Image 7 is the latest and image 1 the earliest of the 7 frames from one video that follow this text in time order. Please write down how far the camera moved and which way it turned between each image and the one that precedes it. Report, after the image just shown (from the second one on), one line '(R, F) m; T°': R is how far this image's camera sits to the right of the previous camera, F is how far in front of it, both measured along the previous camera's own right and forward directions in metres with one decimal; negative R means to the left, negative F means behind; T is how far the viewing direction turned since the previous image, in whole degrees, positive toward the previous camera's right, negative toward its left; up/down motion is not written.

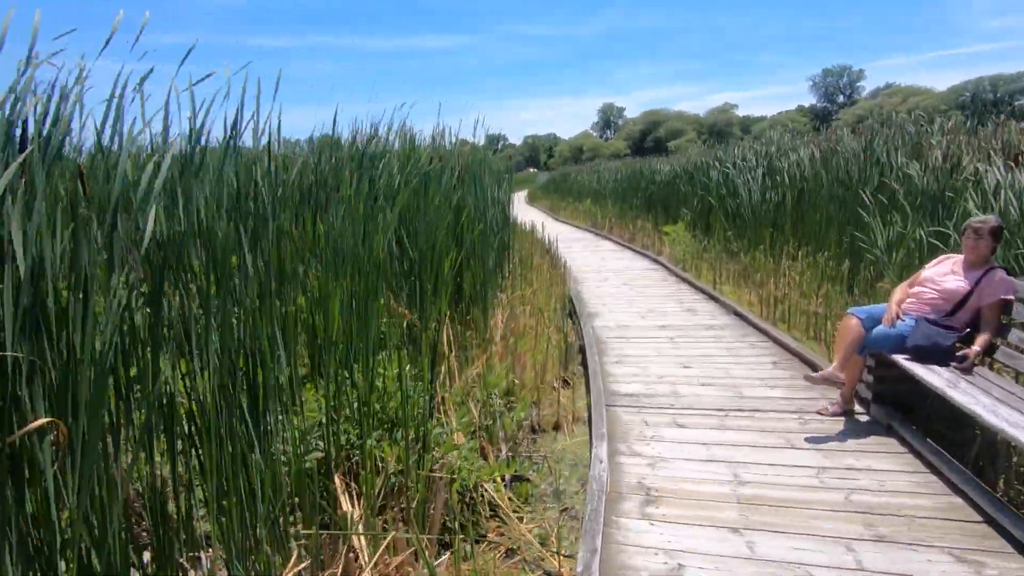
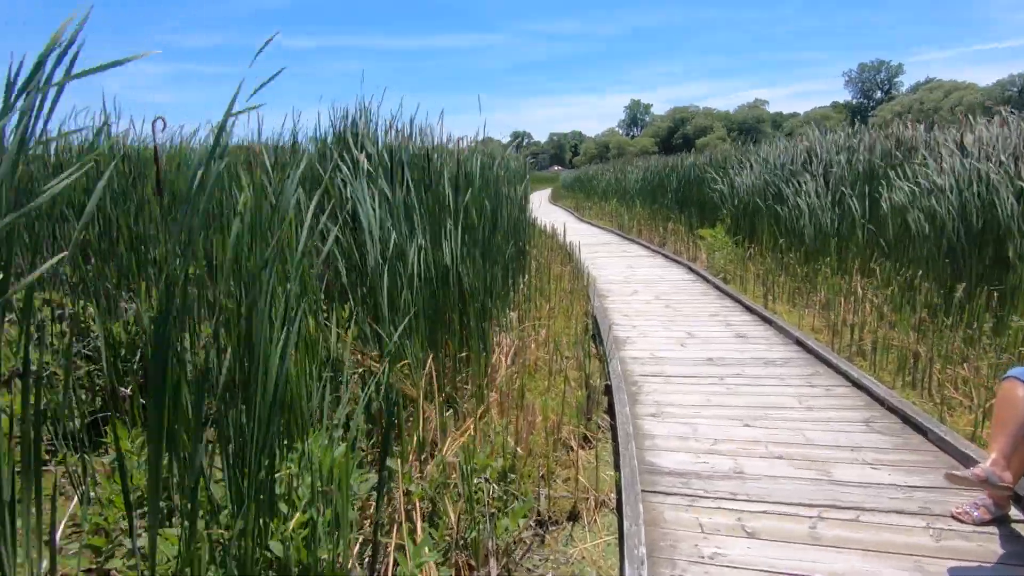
(+0.1, +0.9) m; -2°
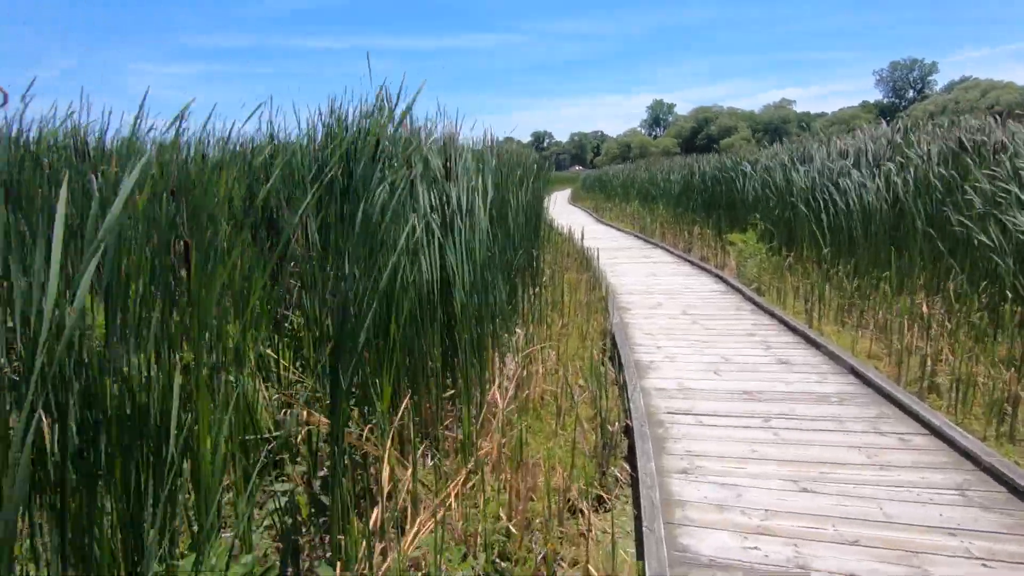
(+0.1, +0.6) m; -2°
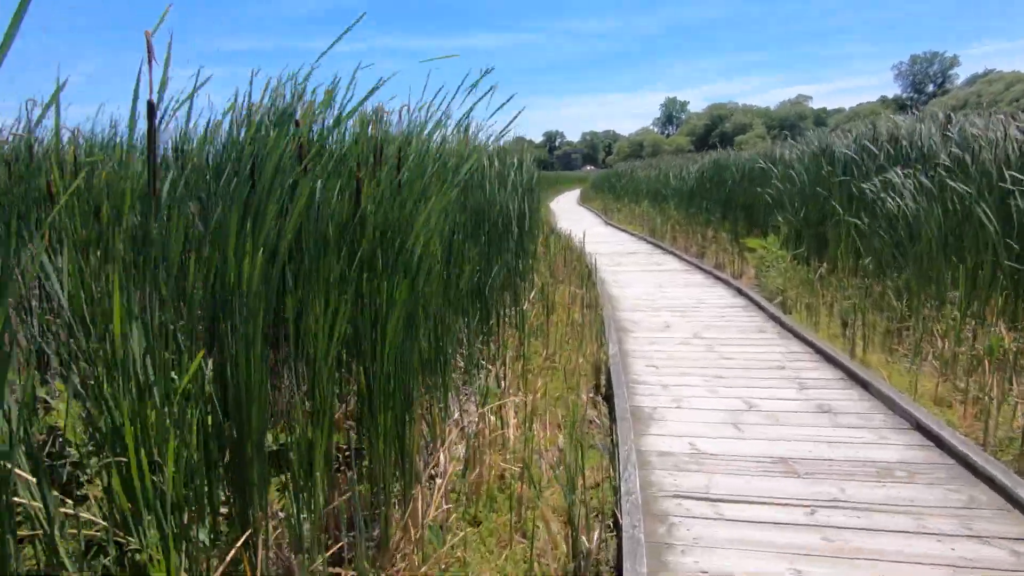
(+0.3, +0.8) m; -1°
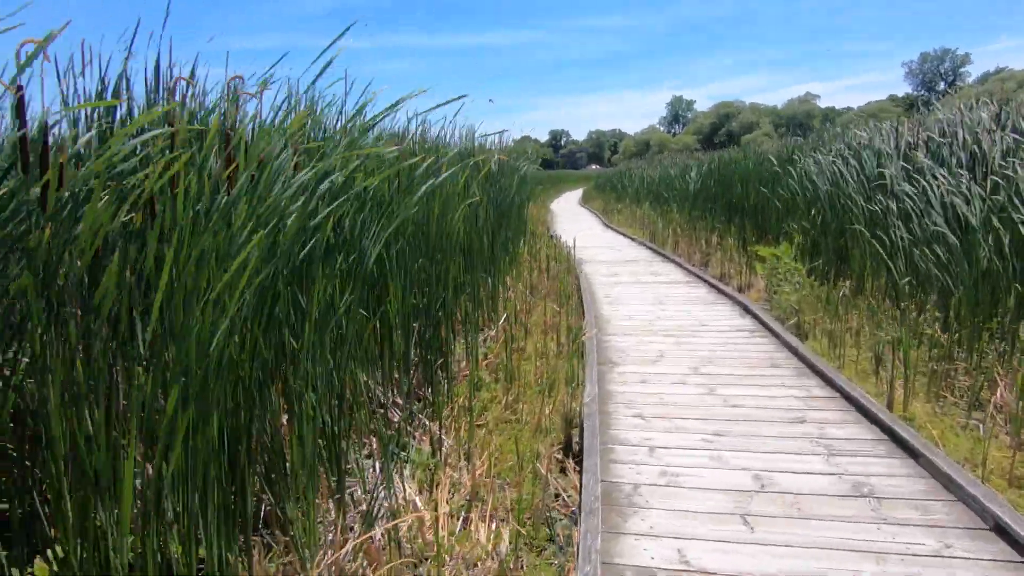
(+0.3, +0.7) m; -1°
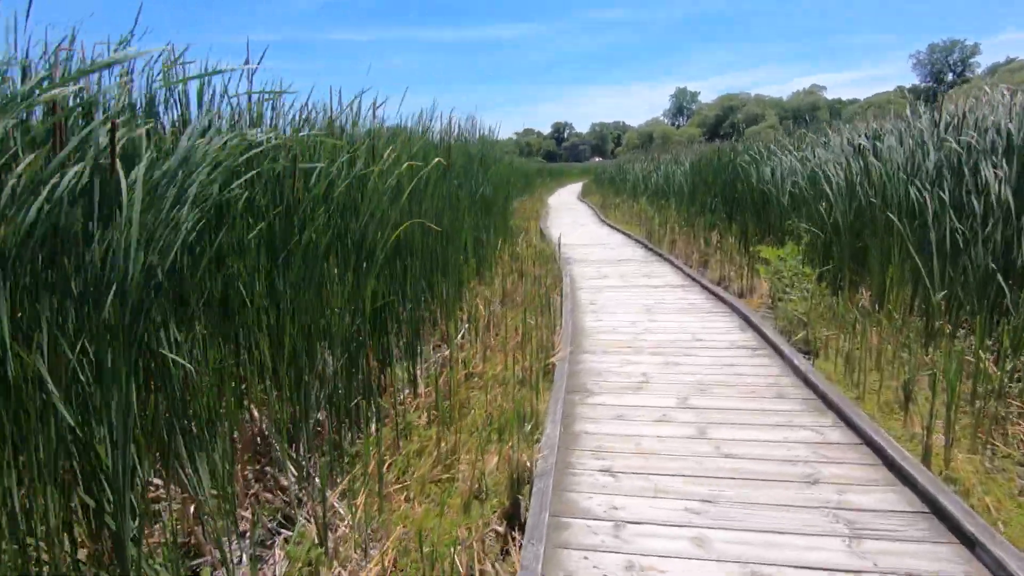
(+0.3, +0.6) m; 0°
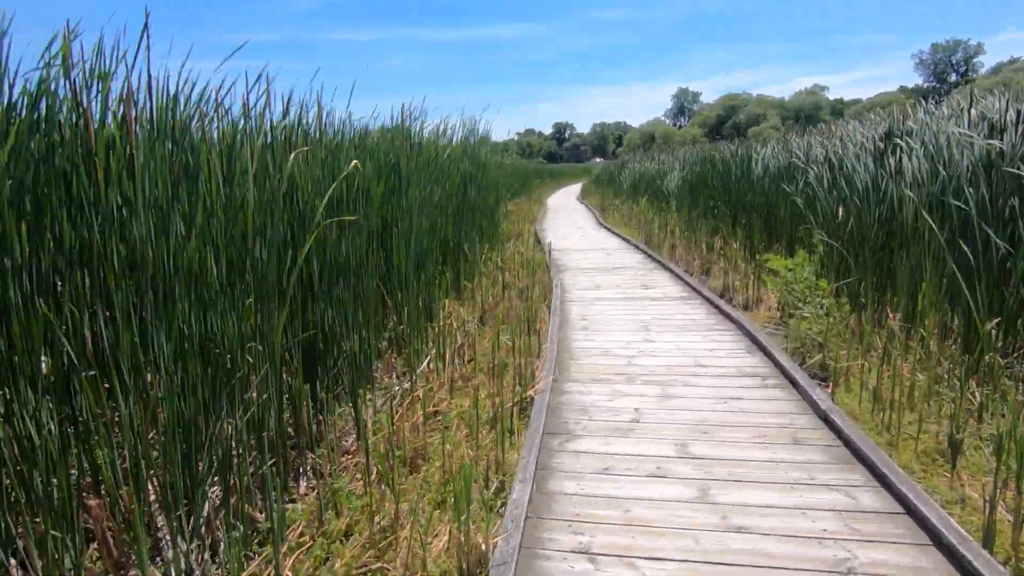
(+0.2, +0.5) m; 0°
